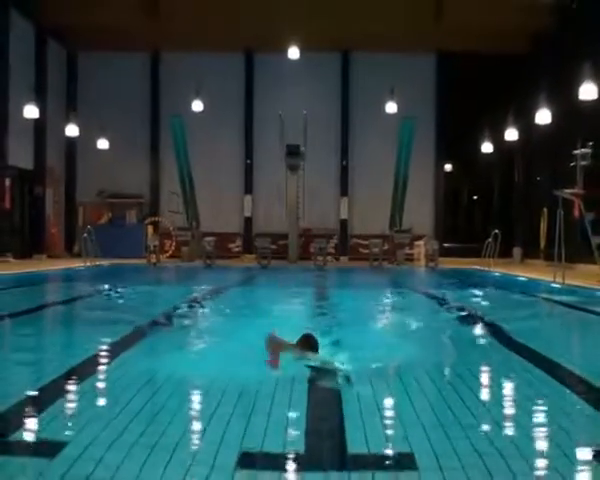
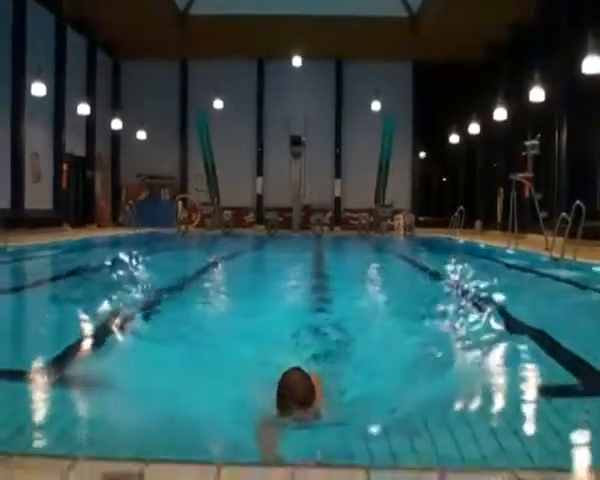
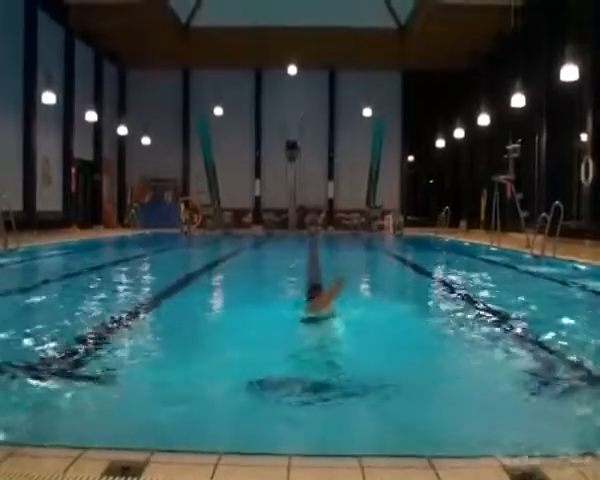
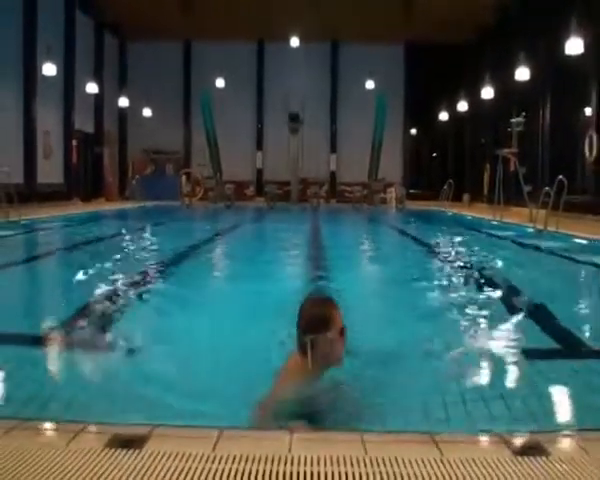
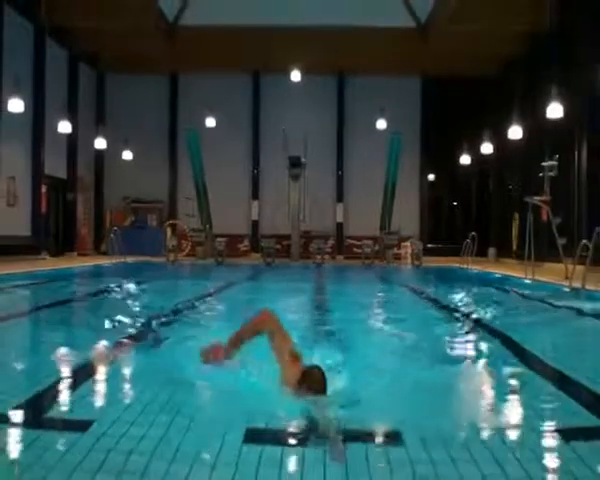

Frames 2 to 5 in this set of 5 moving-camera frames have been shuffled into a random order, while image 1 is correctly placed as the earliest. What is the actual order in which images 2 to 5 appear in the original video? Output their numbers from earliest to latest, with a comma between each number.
5, 2, 4, 3
